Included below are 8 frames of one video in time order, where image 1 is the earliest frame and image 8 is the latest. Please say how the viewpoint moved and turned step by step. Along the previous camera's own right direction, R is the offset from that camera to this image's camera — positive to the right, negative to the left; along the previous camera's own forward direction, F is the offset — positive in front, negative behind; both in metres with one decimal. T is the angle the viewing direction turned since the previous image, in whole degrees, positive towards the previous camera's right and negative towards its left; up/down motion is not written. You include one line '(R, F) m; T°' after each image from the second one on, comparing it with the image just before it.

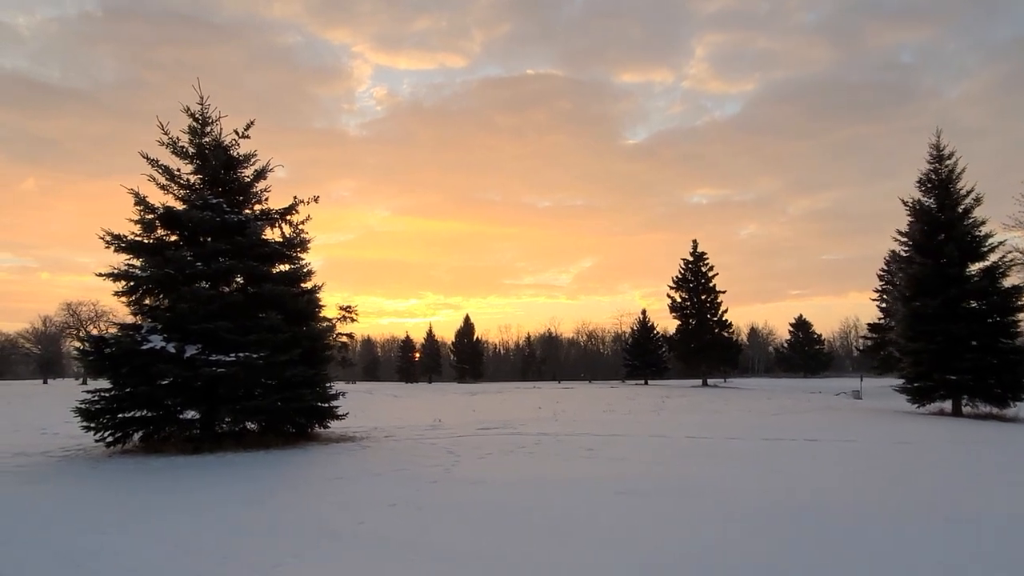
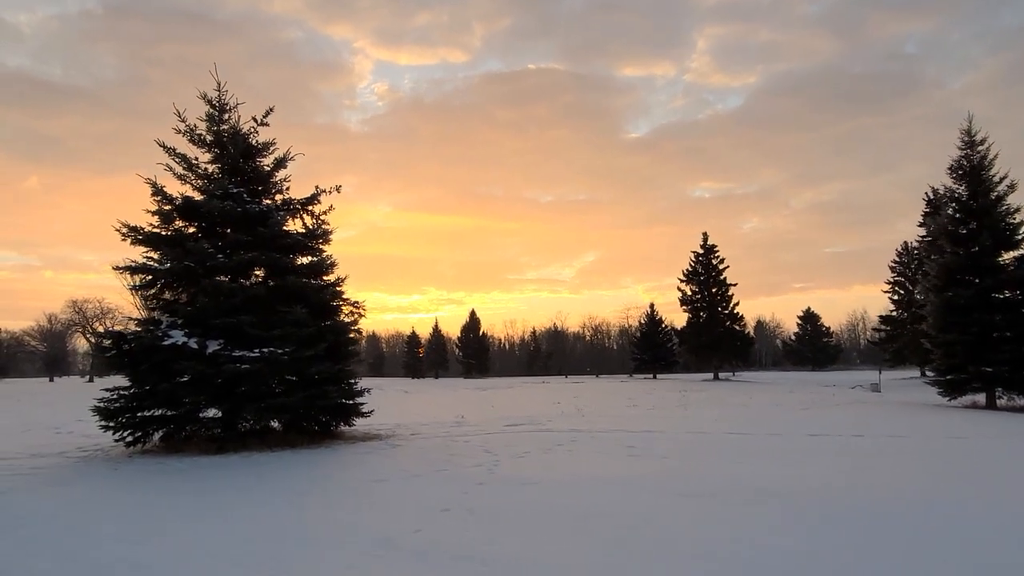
(-0.5, +0.5) m; 0°
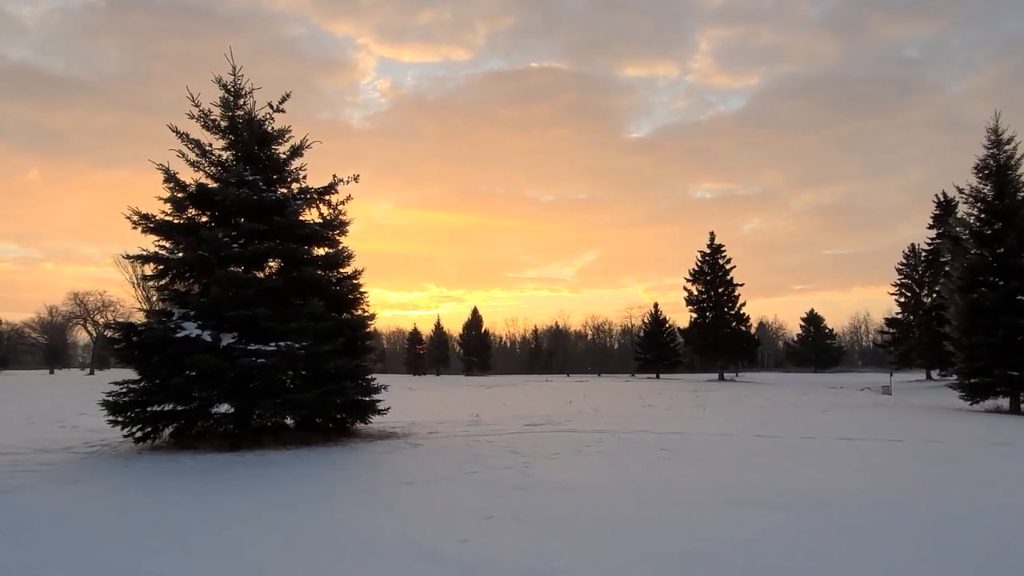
(-0.4, +0.4) m; 0°
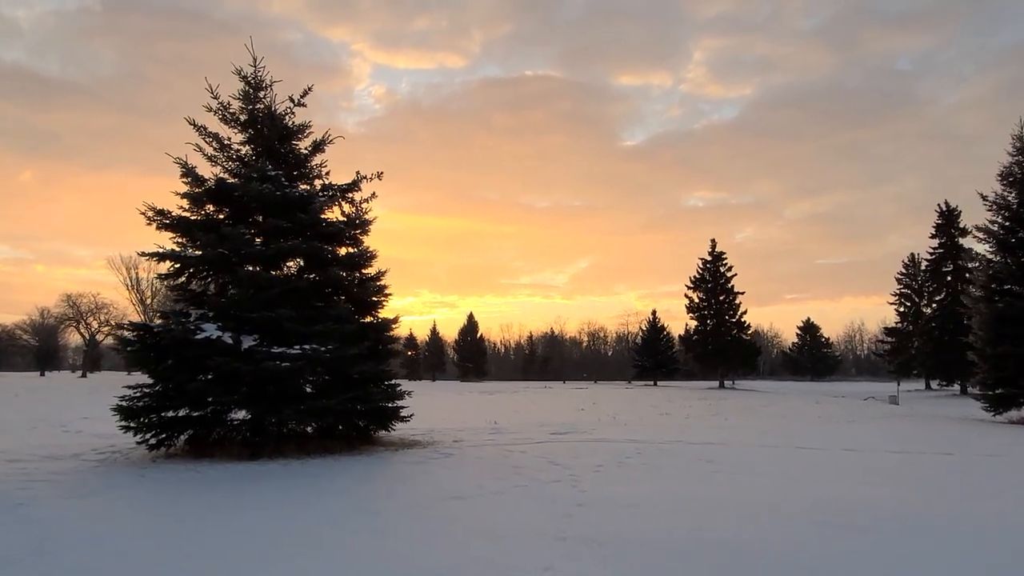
(-0.7, +0.5) m; +1°
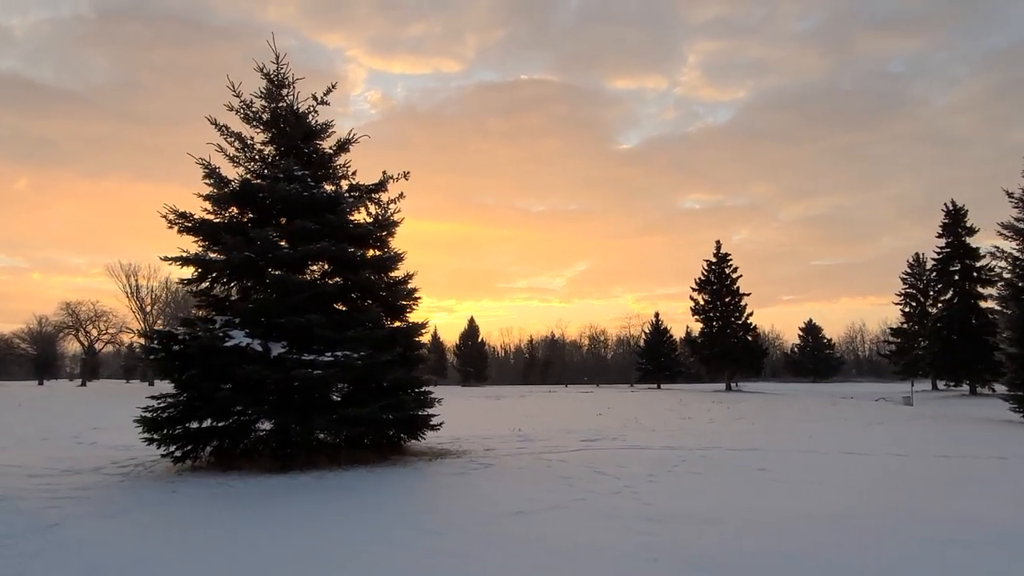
(-0.6, +0.4) m; 0°
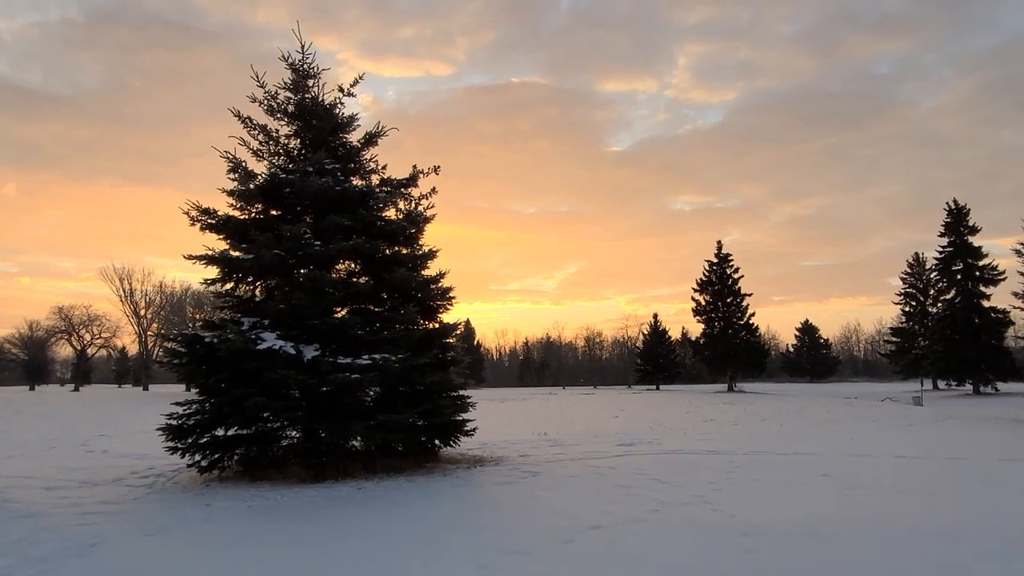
(-0.8, +0.5) m; +1°
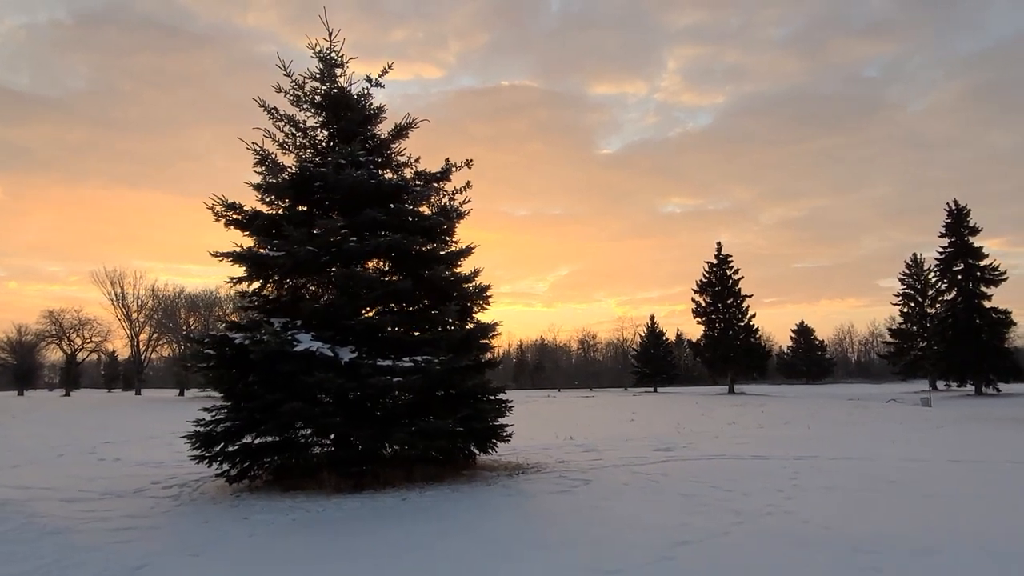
(-0.8, +0.5) m; +1°
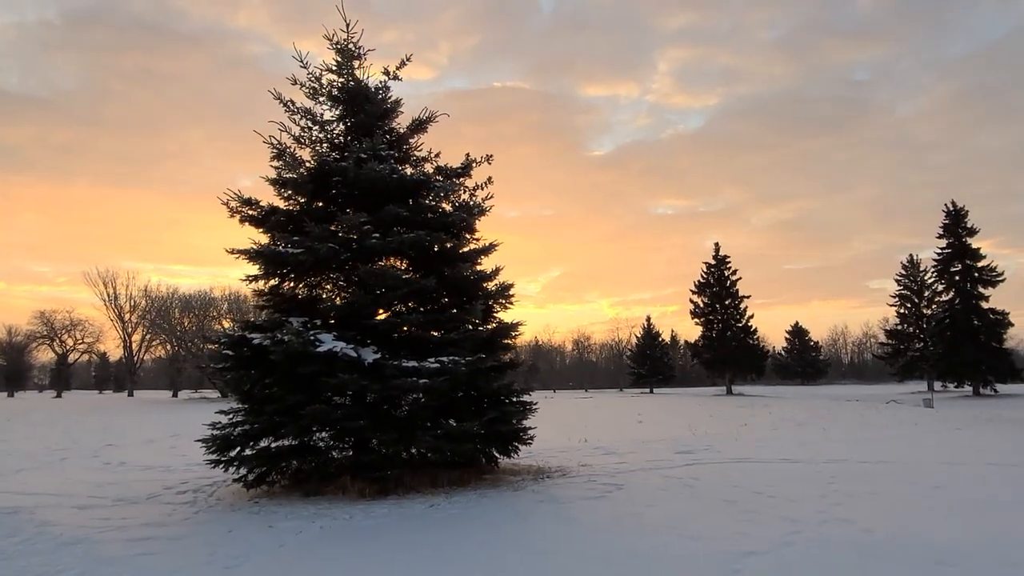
(-0.5, +0.3) m; +1°
